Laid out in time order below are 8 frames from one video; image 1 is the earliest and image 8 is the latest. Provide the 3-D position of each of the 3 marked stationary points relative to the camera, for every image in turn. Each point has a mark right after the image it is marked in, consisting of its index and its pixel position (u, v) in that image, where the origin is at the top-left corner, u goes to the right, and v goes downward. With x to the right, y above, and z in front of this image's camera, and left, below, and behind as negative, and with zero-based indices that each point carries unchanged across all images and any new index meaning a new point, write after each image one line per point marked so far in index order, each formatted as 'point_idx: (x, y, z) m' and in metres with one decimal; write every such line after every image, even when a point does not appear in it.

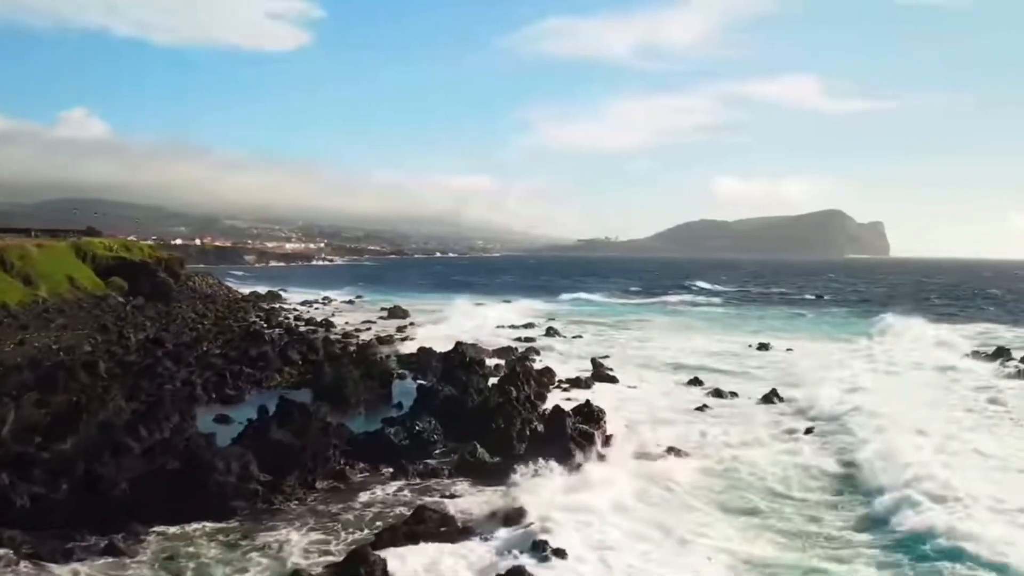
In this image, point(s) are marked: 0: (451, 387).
0: (-1.5, -2.4, +17.2) m
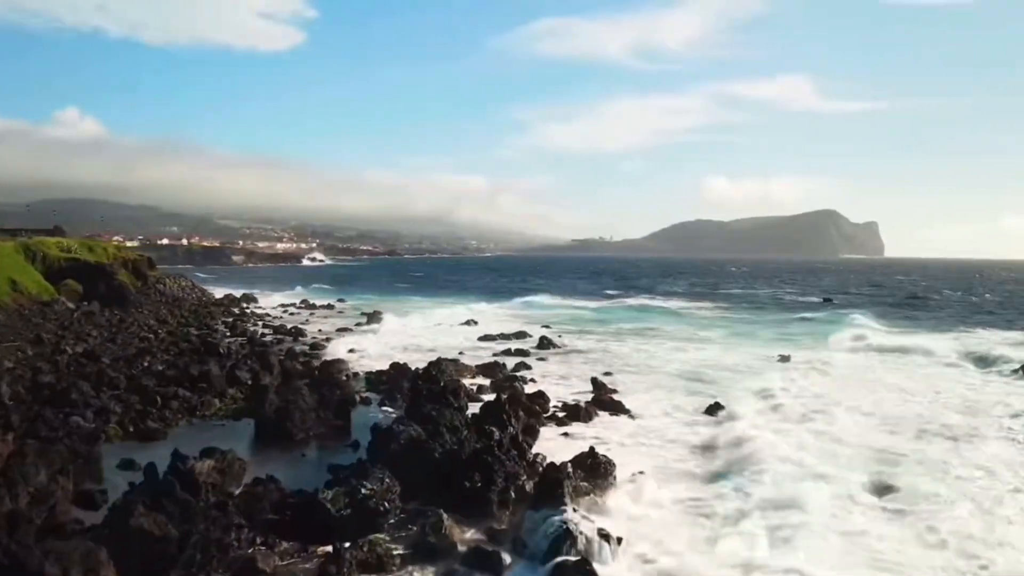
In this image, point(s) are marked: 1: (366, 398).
0: (-1.8, -2.6, +13.5) m
1: (-4.0, -3.0, +19.4) m
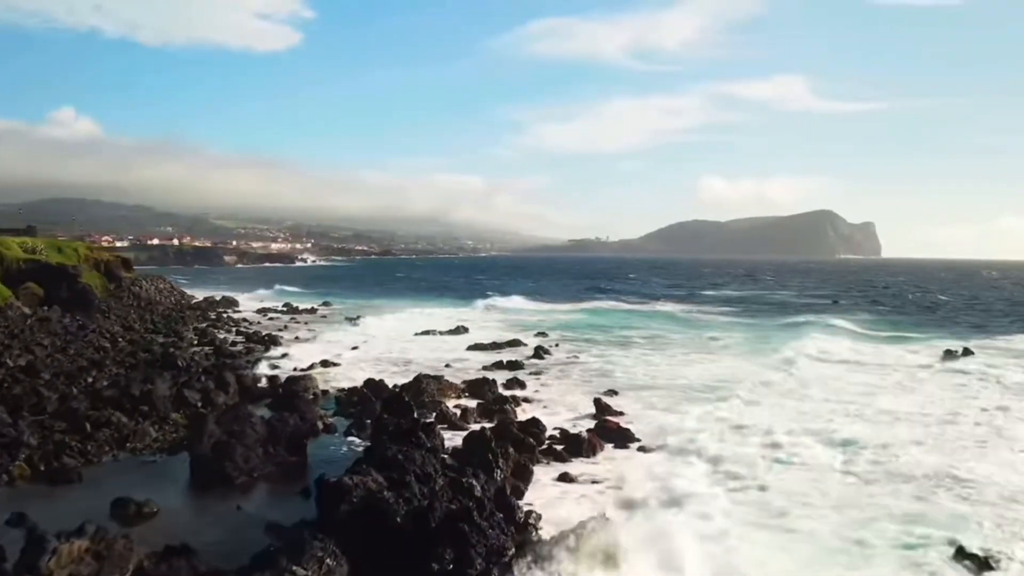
0: (-2.0, -2.8, +10.6) m
1: (-4.2, -3.1, +16.5) m
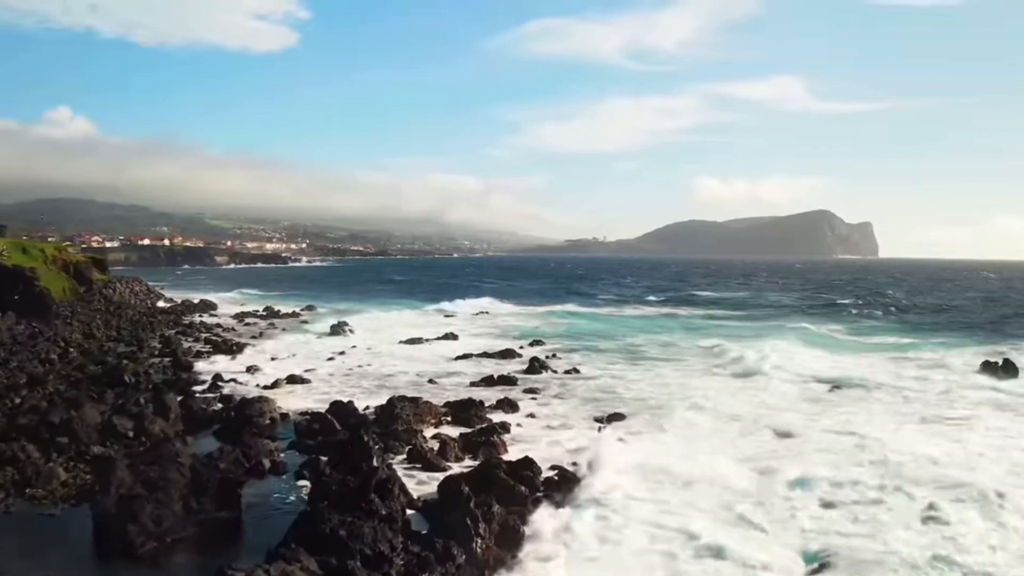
0: (-2.2, -2.9, +7.8) m
1: (-4.4, -3.3, +13.6) m
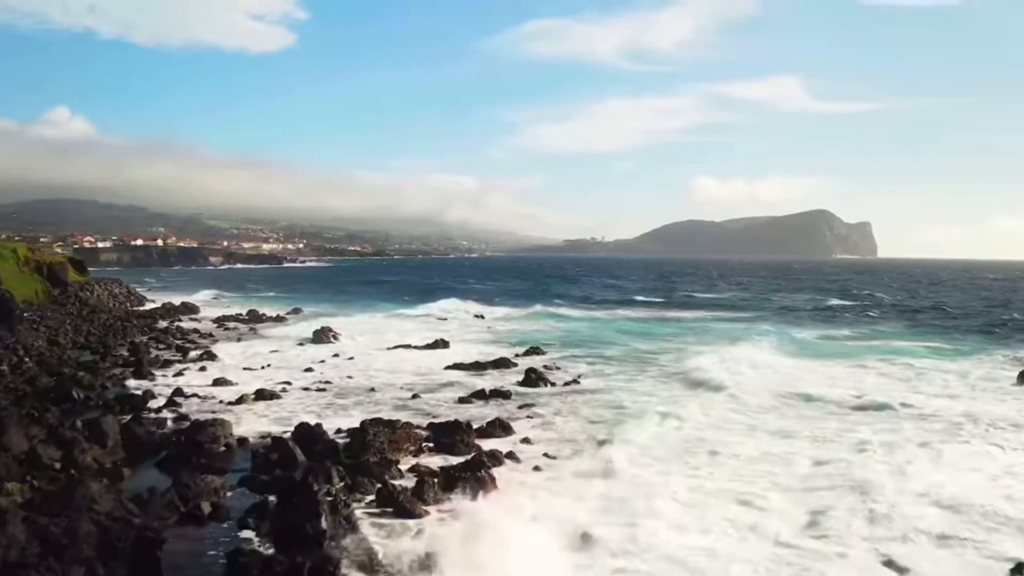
0: (-2.4, -3.0, +5.5) m
1: (-4.6, -3.4, +11.4) m
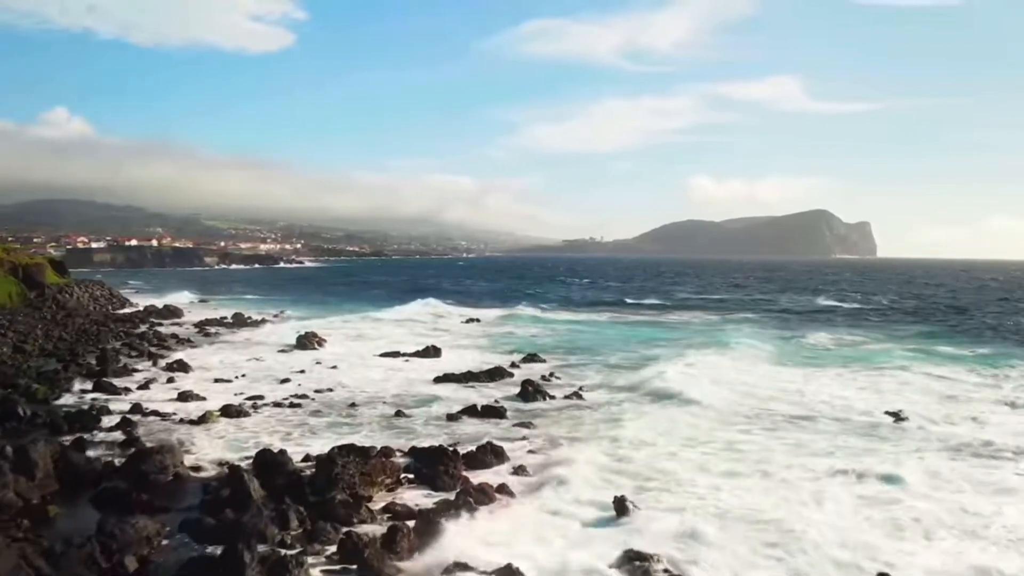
0: (-2.5, -3.2, +3.6) m
1: (-4.7, -3.6, +9.4) m
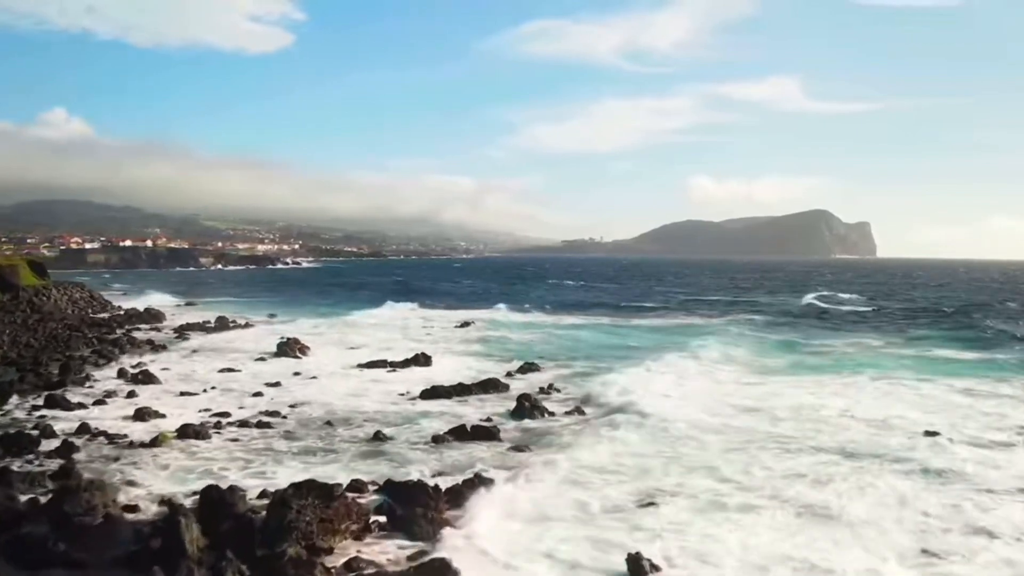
0: (-2.6, -3.3, +1.5) m
1: (-4.8, -3.7, +7.4) m
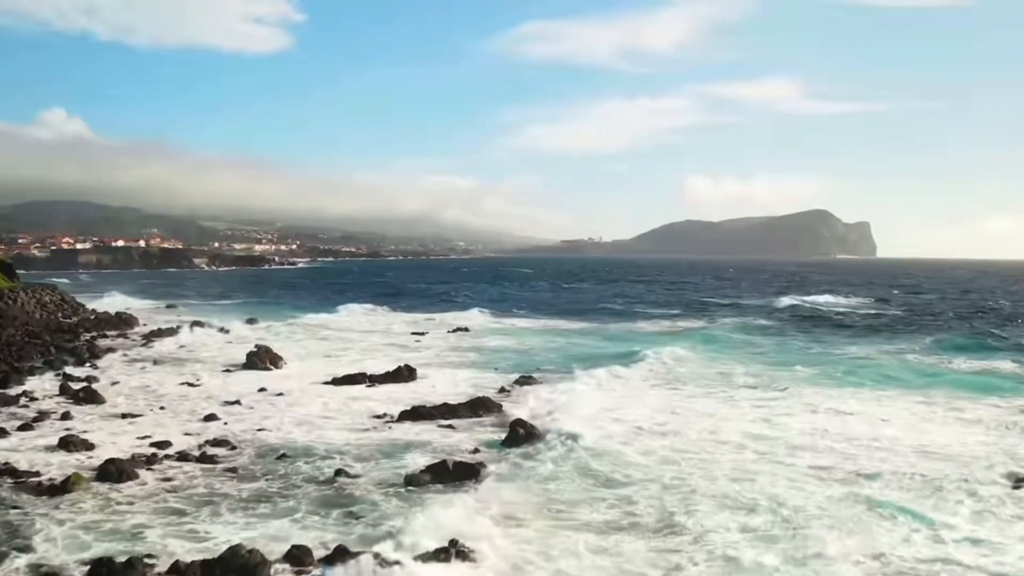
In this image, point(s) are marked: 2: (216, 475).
0: (-2.8, -3.4, -1.1) m
1: (-5.0, -3.8, +4.7) m
2: (-5.5, -3.4, +13.2) m
